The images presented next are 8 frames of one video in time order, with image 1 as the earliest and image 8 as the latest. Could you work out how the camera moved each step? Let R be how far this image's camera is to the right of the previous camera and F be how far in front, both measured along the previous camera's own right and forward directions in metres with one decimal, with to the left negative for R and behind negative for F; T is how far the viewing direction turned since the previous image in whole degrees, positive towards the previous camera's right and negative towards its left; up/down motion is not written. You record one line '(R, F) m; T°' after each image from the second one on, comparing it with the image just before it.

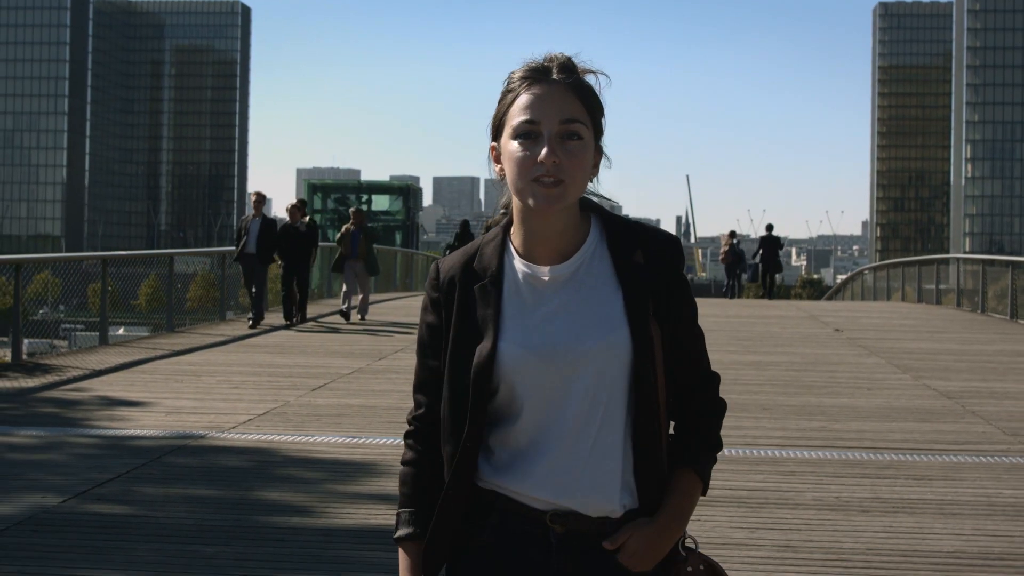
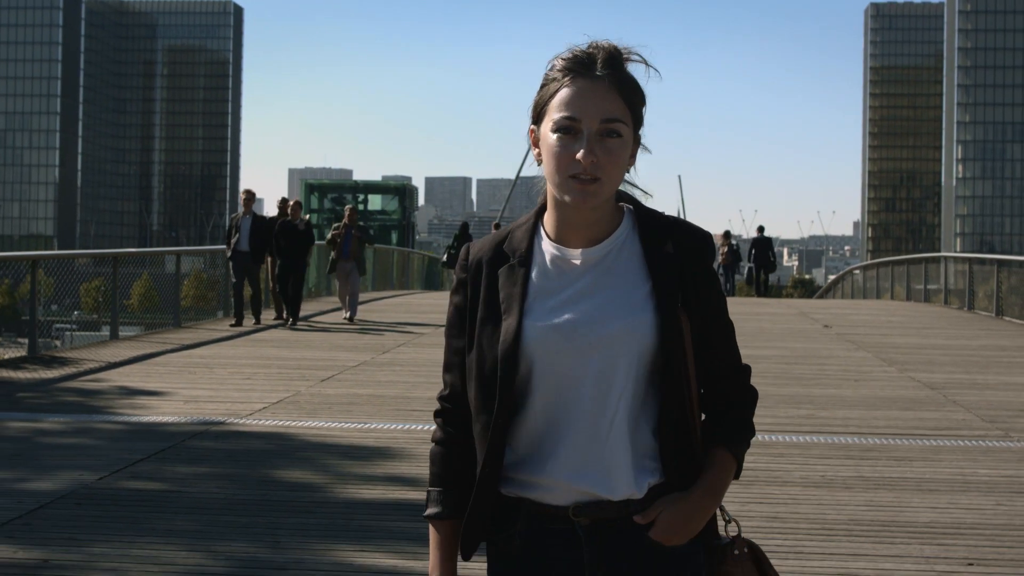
(-0.1, -0.4) m; 0°
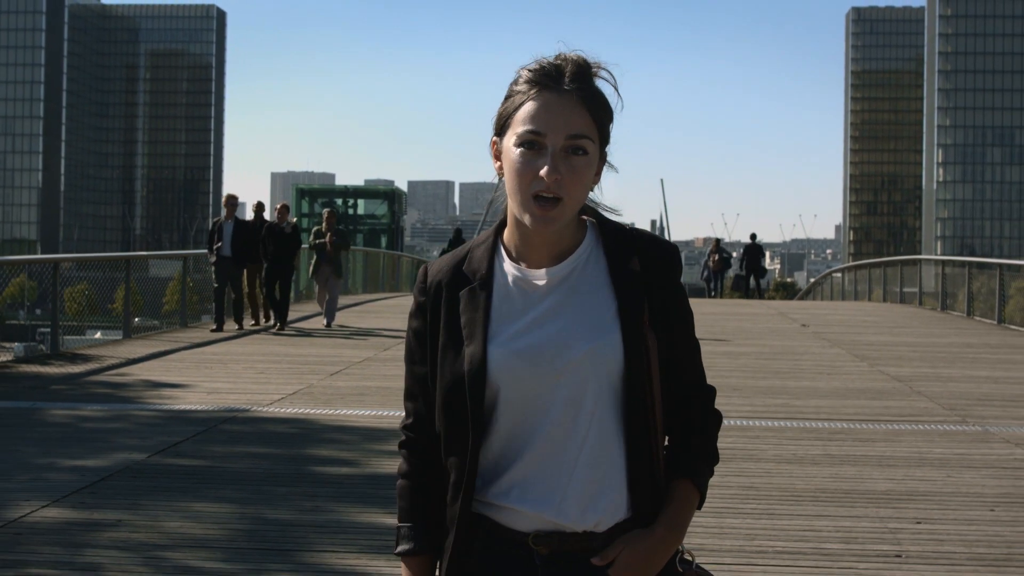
(-0.1, -0.7) m; +1°
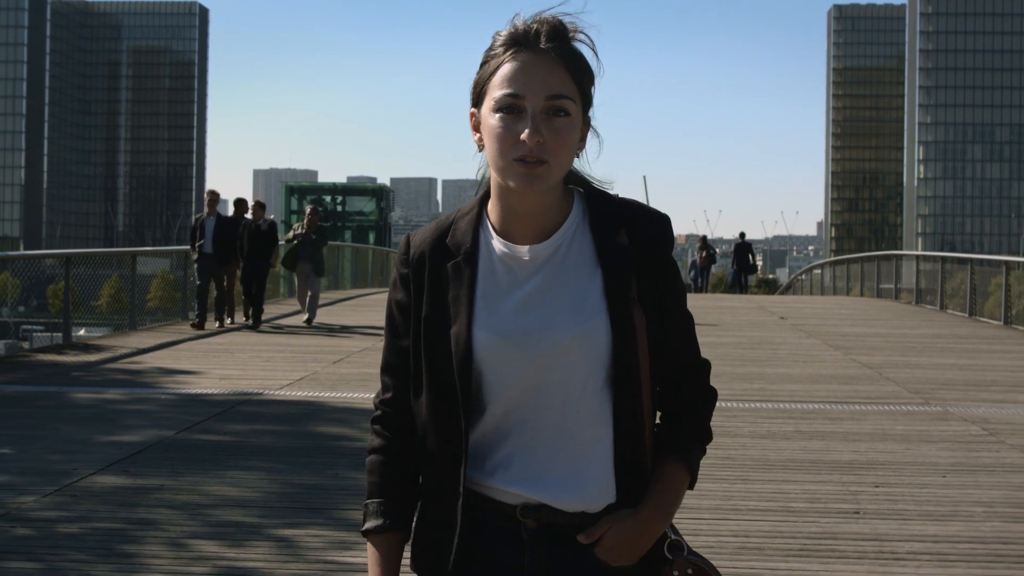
(-0.1, -0.6) m; +1°
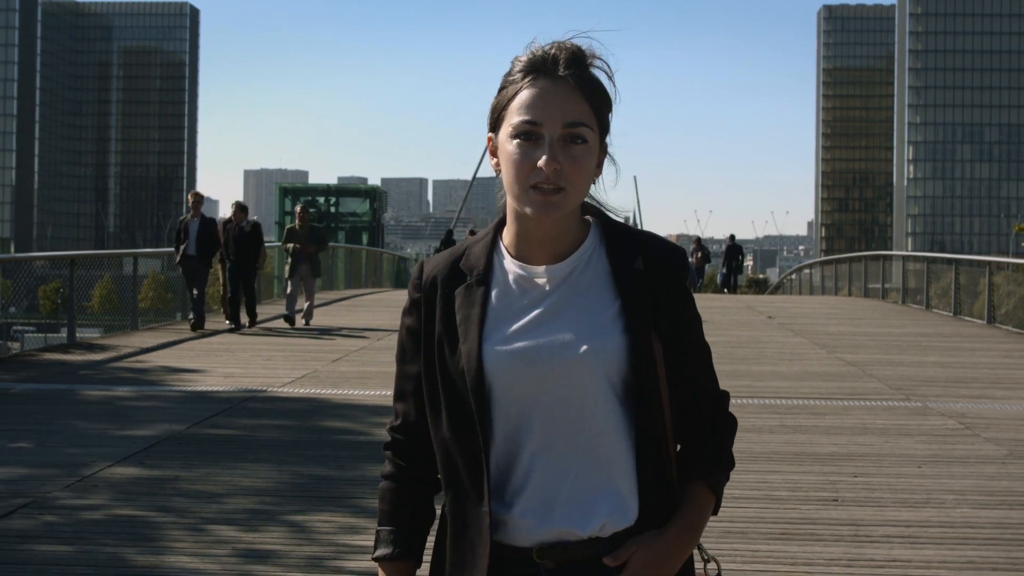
(0.0, -0.3) m; 0°
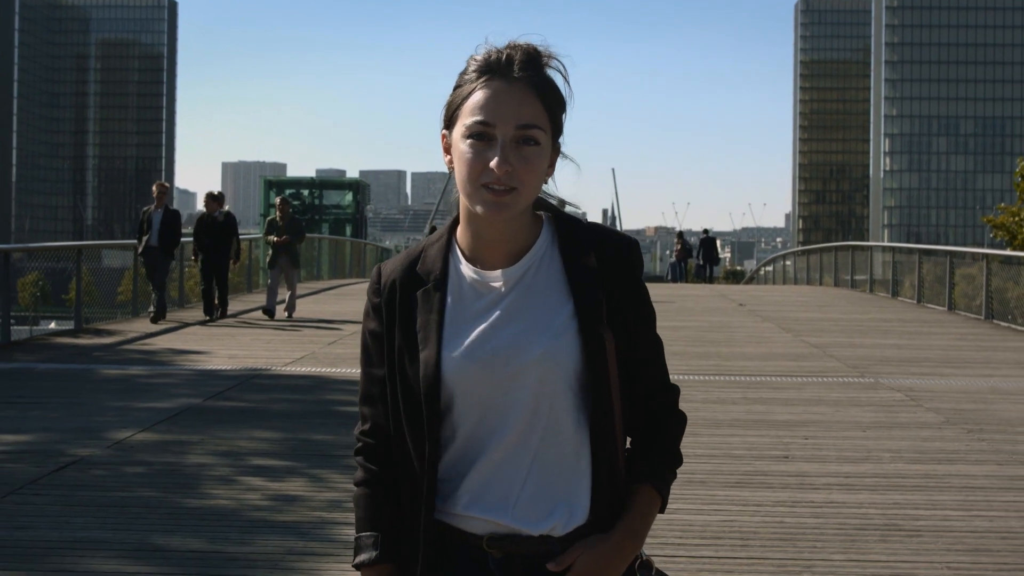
(-0.1, -0.8) m; +1°
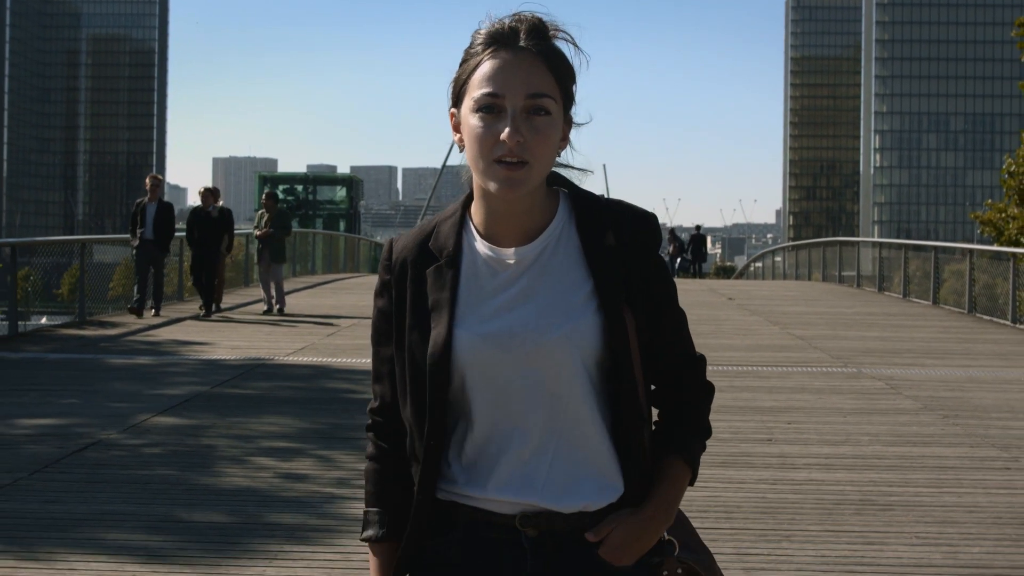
(0.0, -0.3) m; 0°
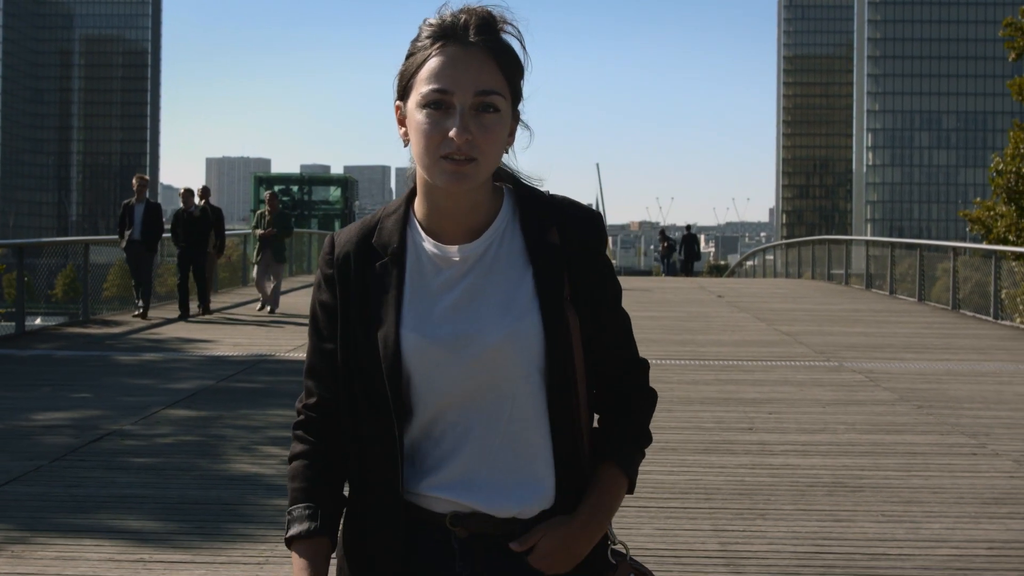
(0.0, -0.4) m; 0°
